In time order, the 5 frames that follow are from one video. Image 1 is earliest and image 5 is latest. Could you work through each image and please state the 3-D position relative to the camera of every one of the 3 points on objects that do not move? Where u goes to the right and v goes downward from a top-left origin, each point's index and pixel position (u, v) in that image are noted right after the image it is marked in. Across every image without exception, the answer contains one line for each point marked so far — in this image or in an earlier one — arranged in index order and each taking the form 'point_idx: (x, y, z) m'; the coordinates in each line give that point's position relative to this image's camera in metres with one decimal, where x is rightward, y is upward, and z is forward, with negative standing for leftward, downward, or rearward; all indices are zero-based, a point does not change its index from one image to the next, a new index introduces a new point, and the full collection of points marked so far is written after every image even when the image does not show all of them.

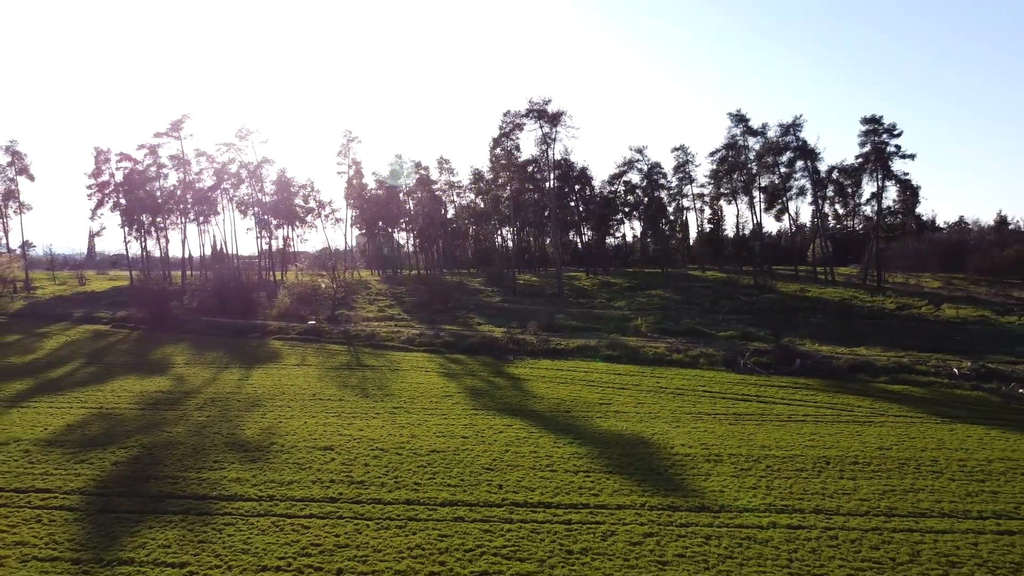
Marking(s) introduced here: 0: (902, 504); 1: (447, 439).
0: (+10.1, -5.5, +14.4) m
1: (-2.3, -5.3, +19.7) m
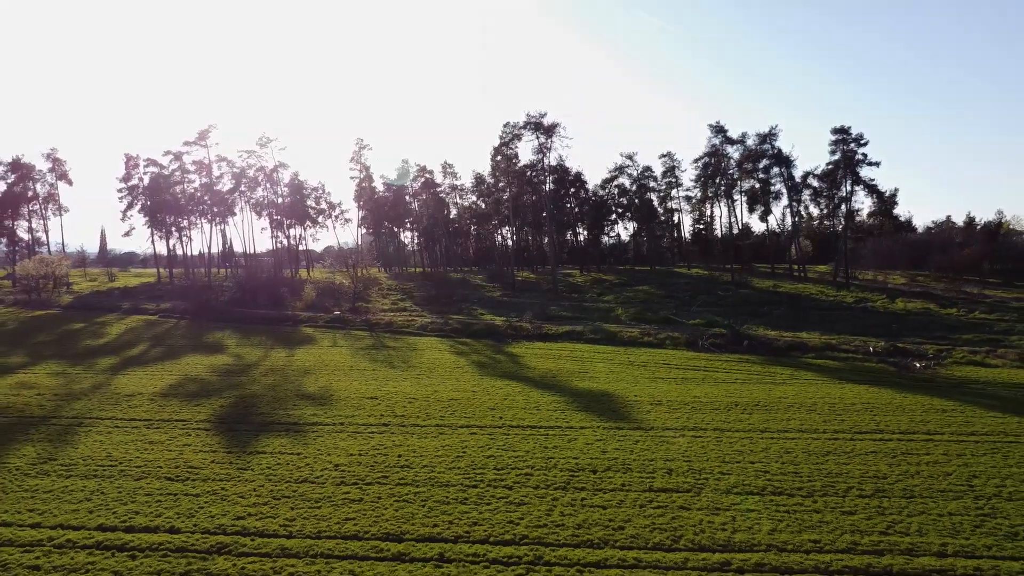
0: (+10.0, -5.1, +21.0) m
1: (-2.4, -4.9, +26.4) m
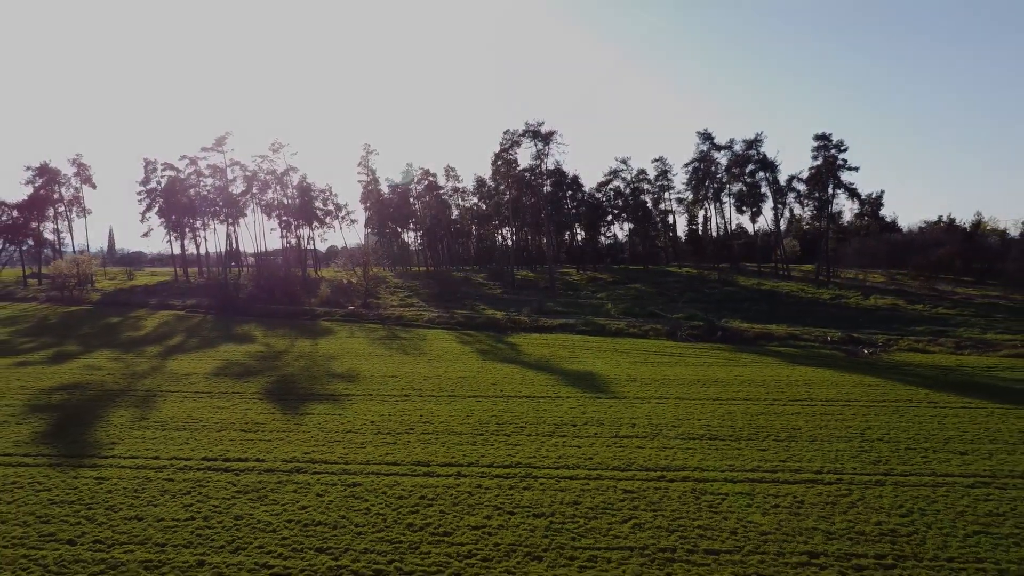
0: (+9.9, -4.9, +25.7) m
1: (-2.5, -4.7, +31.0) m
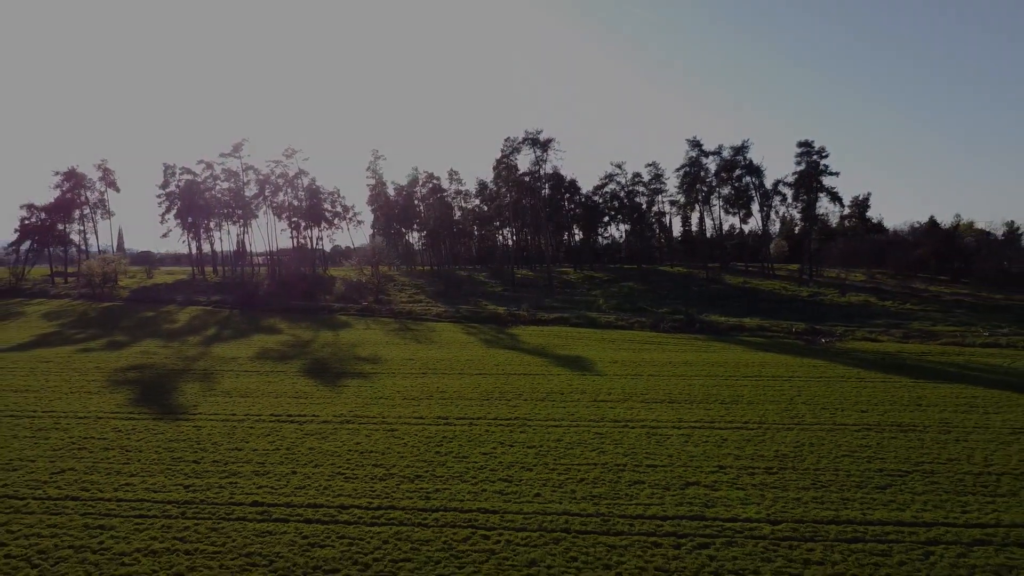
0: (+9.9, -4.6, +30.7) m
1: (-2.5, -4.4, +36.1) m
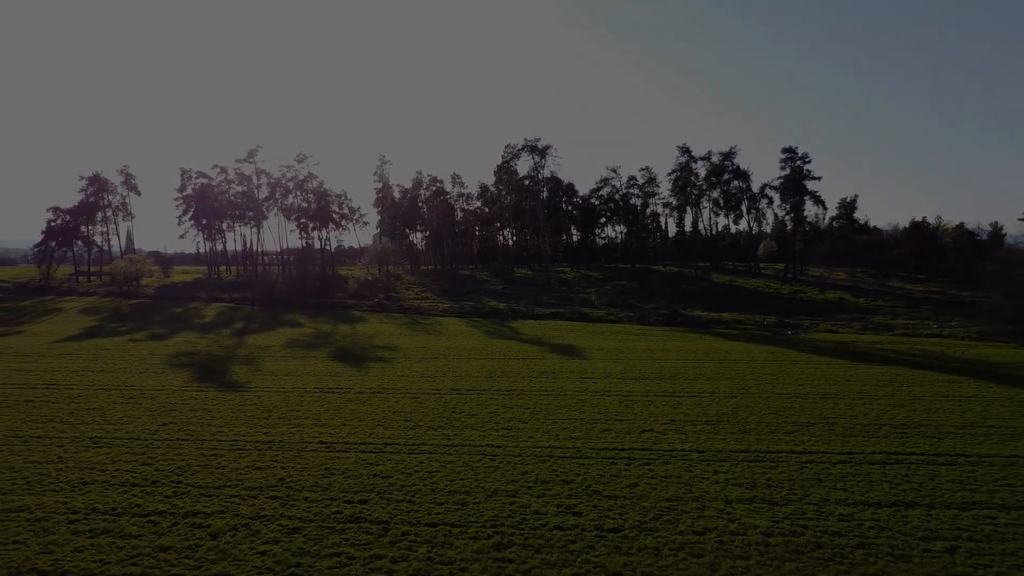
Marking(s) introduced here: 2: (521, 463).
0: (+9.9, -4.4, +35.8) m
1: (-2.5, -4.2, +41.1) m
2: (+0.3, -5.4, +17.3) m
